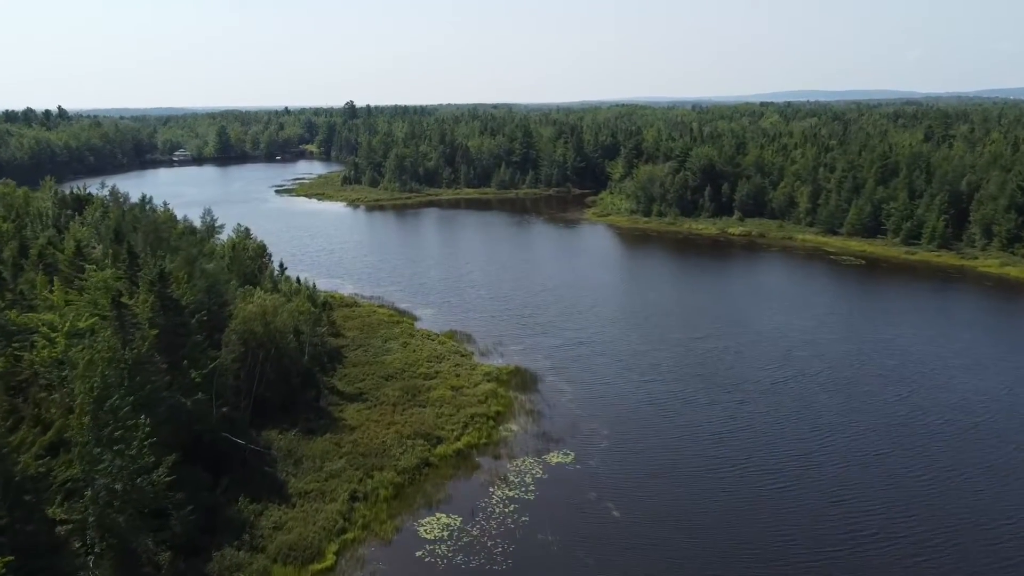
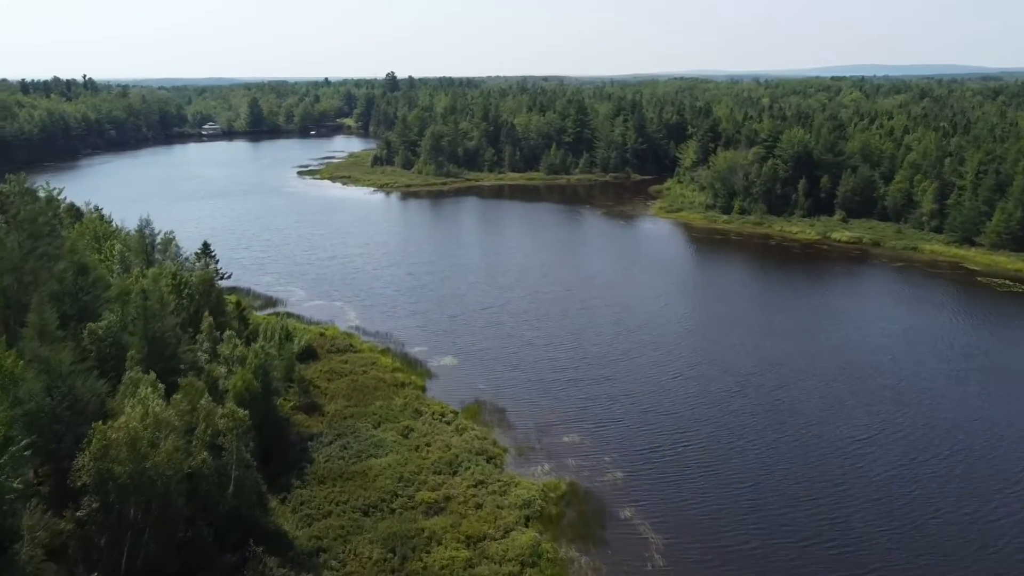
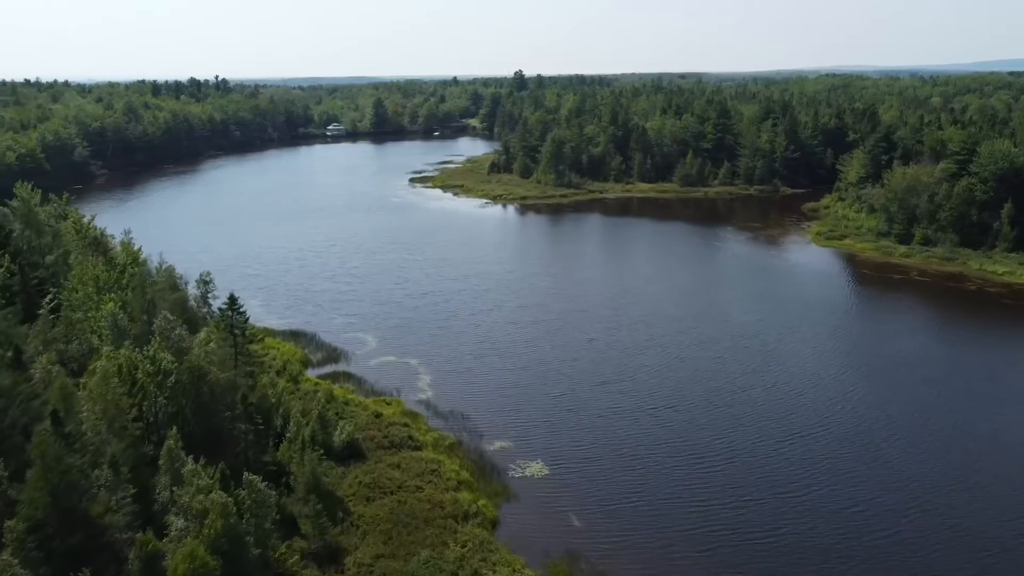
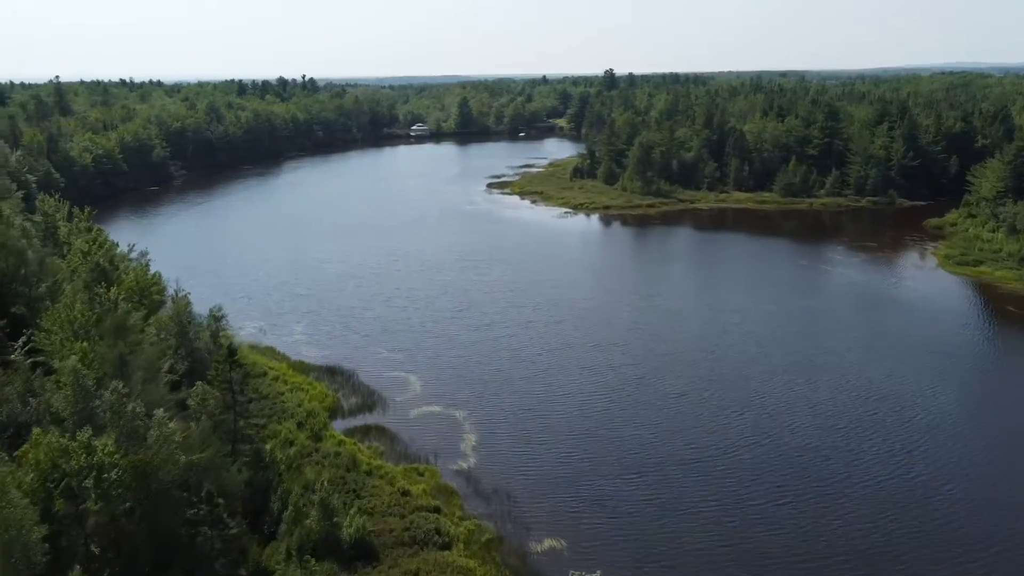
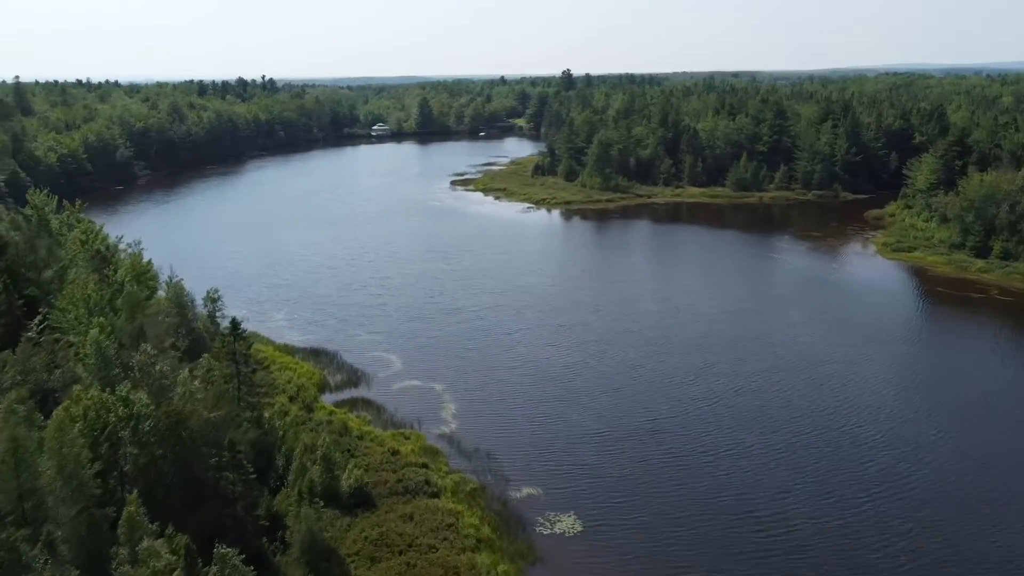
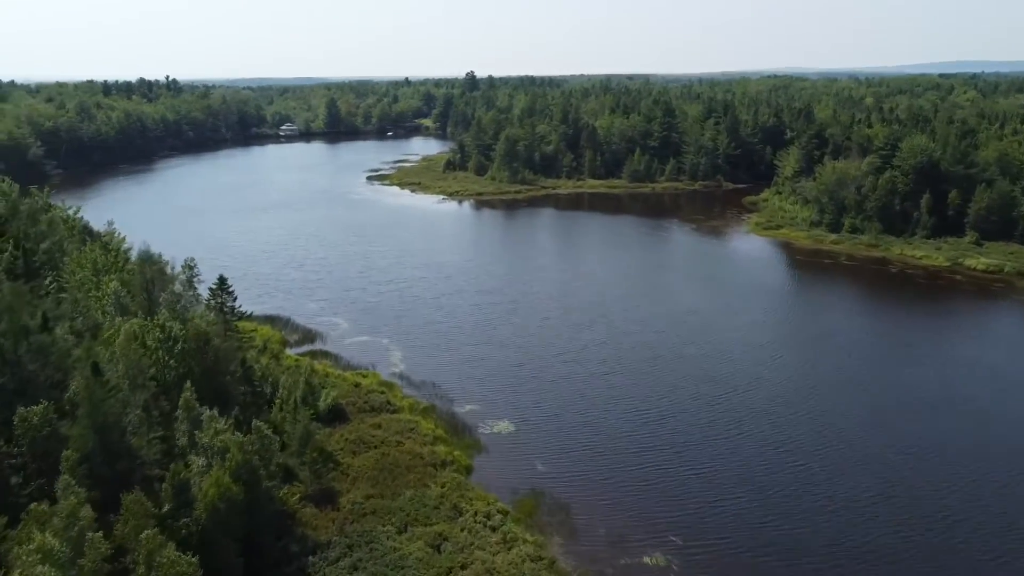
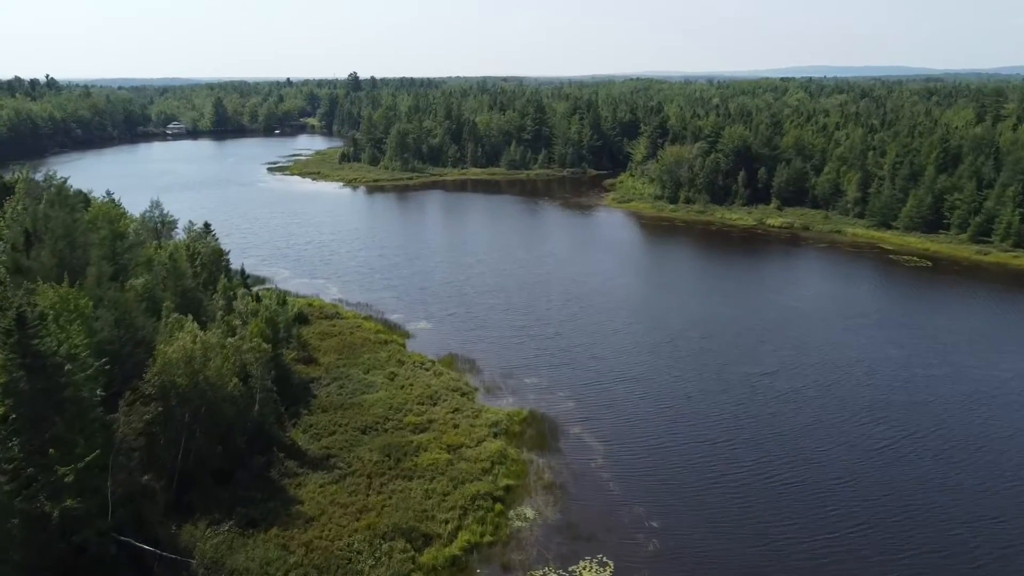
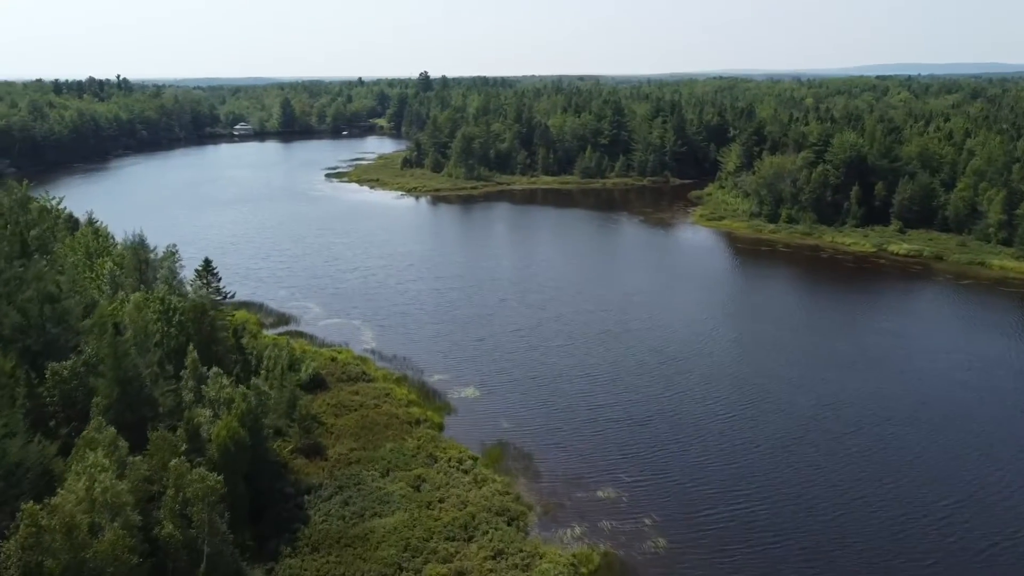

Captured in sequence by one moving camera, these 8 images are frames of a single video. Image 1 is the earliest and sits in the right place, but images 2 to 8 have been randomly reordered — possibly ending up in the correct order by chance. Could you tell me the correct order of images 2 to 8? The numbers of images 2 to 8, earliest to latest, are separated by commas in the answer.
7, 2, 8, 6, 3, 5, 4
